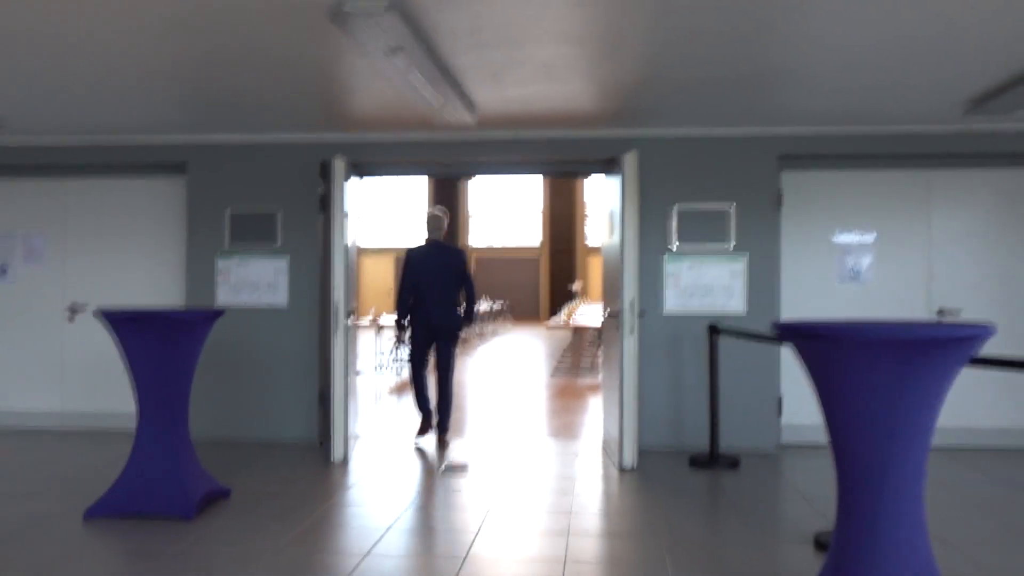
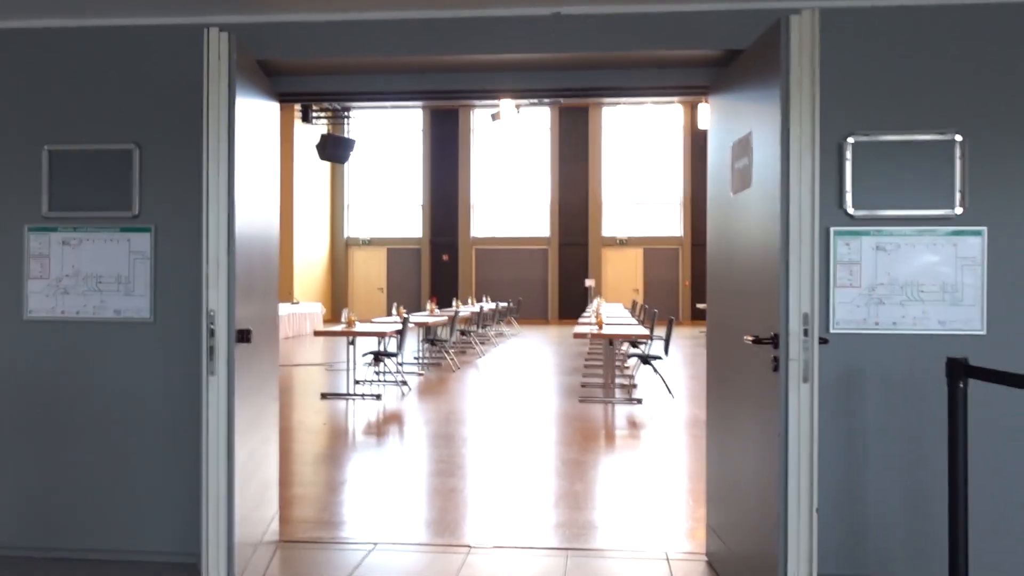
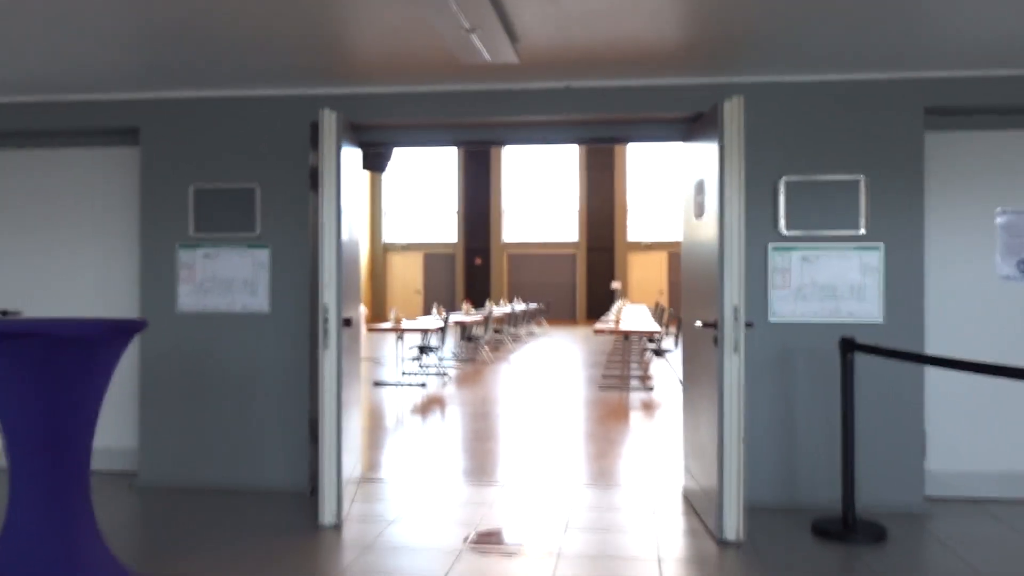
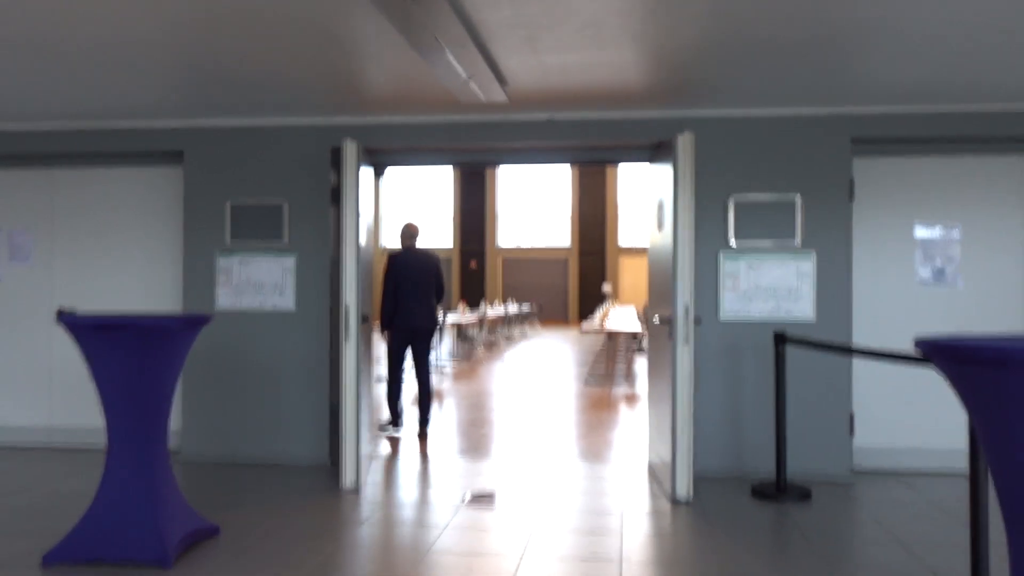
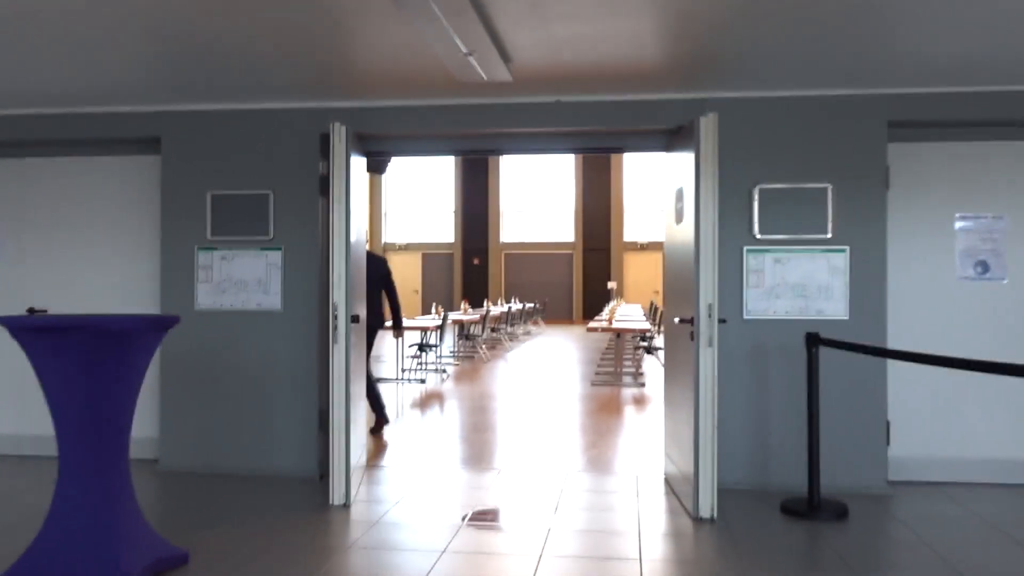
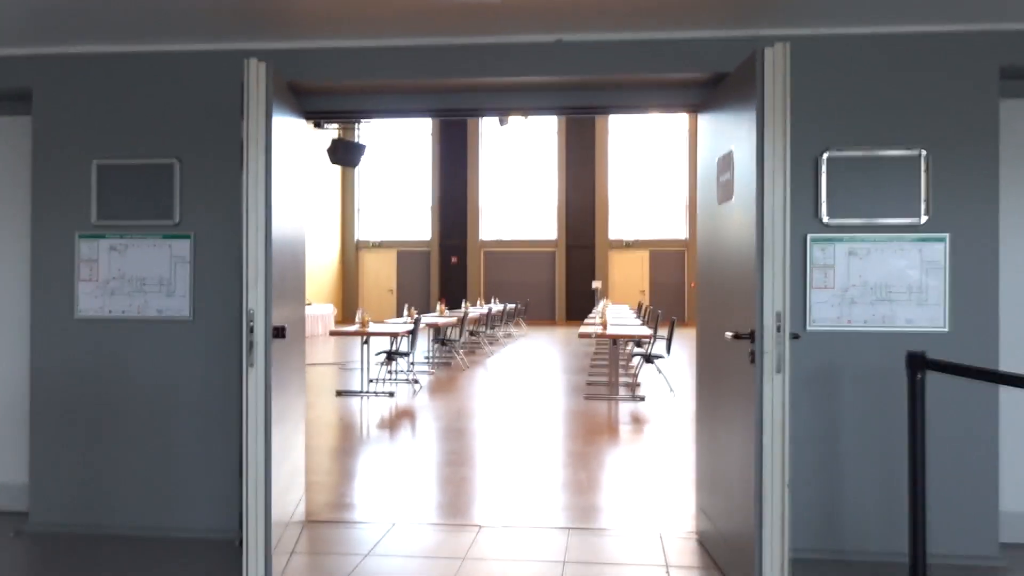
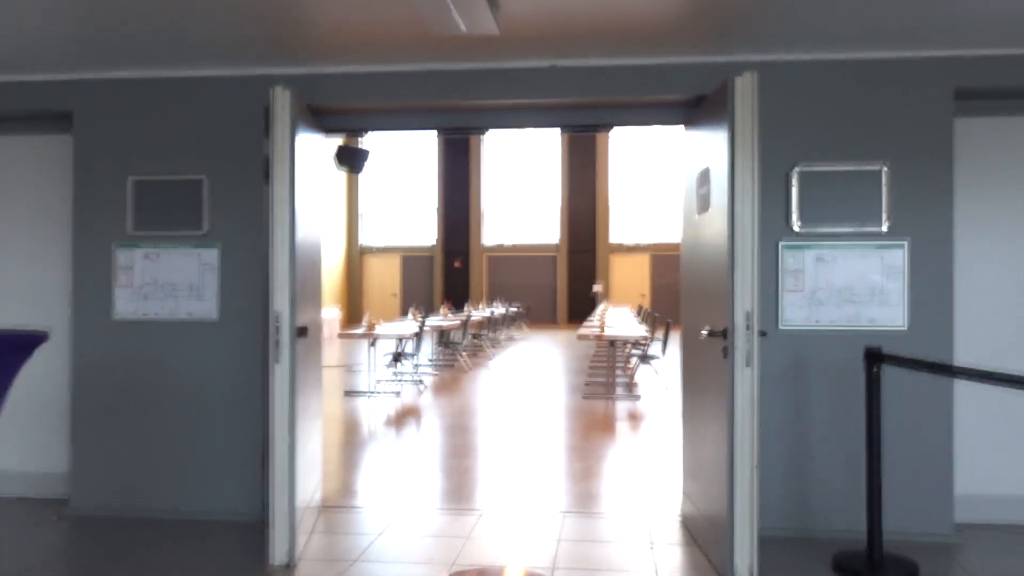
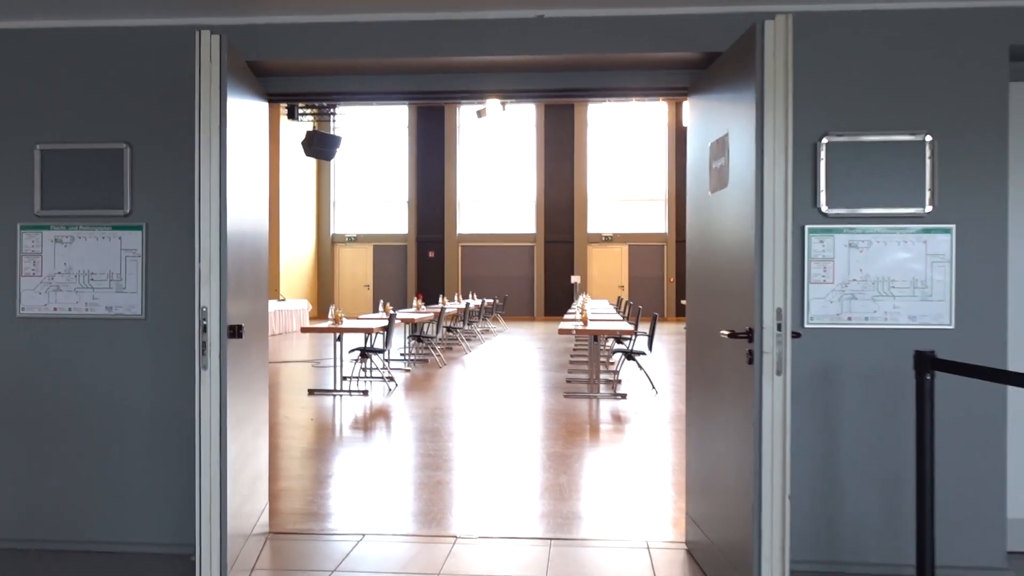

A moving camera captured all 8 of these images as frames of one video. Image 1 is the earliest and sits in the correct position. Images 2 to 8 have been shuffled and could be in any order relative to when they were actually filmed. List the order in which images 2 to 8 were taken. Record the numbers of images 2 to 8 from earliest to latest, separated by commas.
4, 5, 3, 7, 6, 2, 8
